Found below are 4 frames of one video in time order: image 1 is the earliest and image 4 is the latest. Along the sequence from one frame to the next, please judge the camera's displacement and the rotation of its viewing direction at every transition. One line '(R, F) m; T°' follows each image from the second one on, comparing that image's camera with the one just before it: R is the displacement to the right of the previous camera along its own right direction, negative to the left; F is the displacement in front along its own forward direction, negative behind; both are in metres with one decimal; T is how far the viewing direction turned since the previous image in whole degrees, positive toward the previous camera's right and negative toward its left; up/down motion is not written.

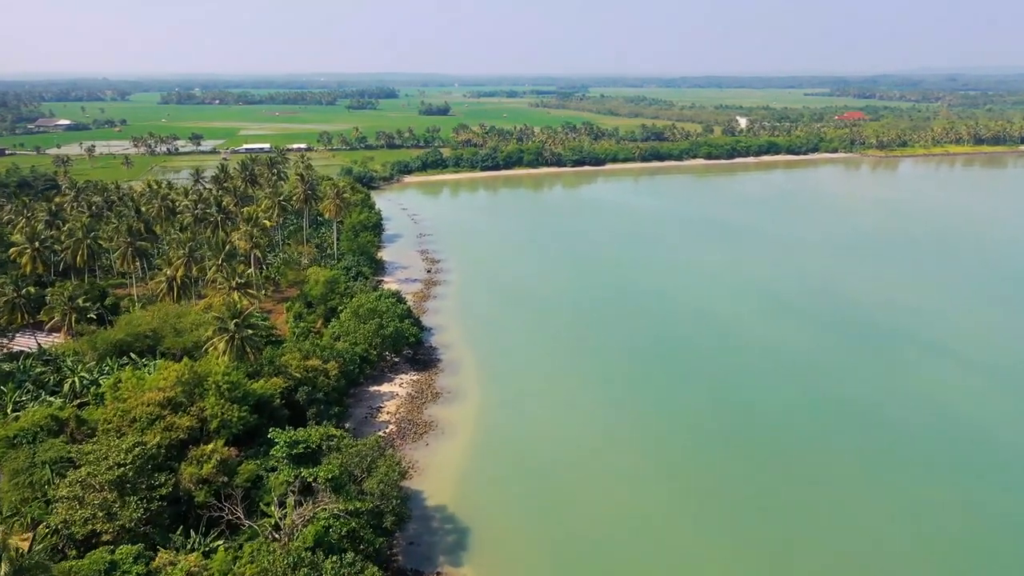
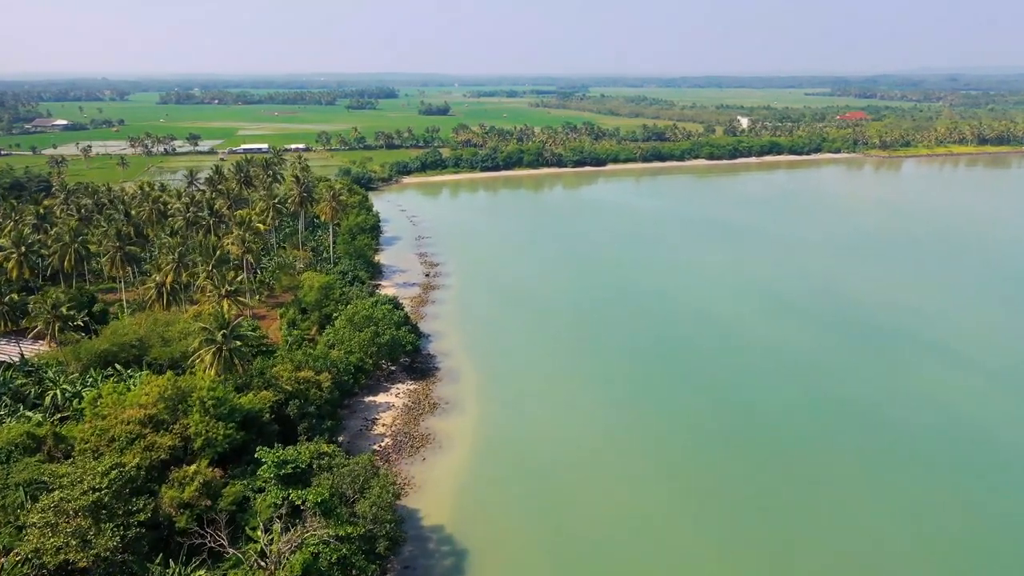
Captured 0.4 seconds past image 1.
(0.0, +1.5) m; 0°
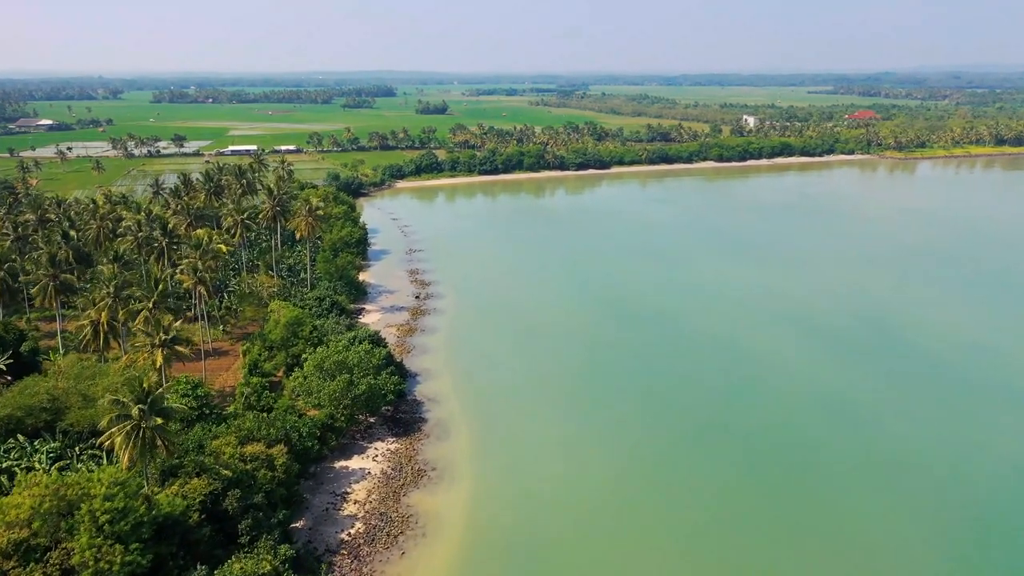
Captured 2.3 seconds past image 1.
(0.0, +7.4) m; 0°
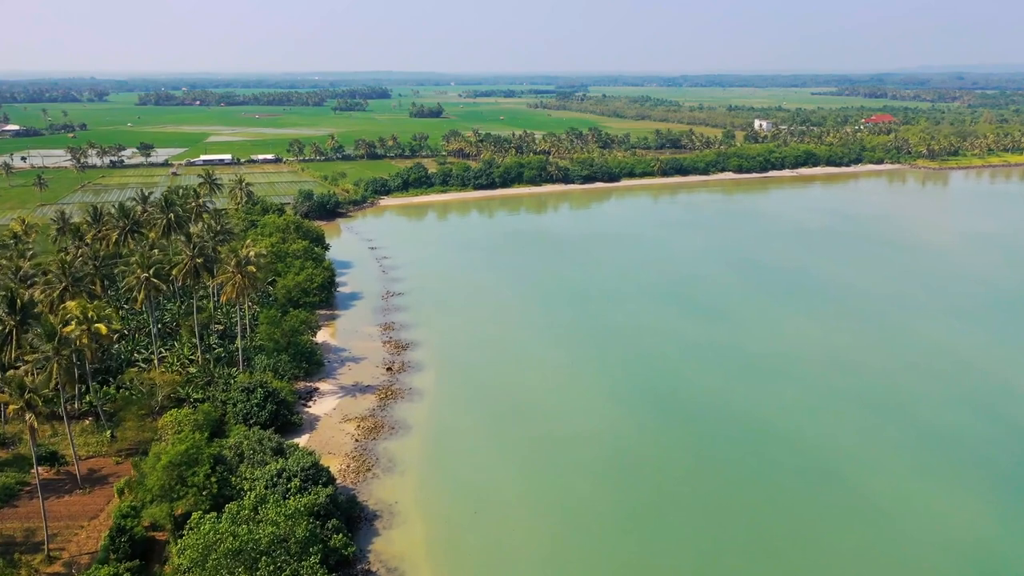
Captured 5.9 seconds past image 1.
(-0.1, +14.5) m; 0°
